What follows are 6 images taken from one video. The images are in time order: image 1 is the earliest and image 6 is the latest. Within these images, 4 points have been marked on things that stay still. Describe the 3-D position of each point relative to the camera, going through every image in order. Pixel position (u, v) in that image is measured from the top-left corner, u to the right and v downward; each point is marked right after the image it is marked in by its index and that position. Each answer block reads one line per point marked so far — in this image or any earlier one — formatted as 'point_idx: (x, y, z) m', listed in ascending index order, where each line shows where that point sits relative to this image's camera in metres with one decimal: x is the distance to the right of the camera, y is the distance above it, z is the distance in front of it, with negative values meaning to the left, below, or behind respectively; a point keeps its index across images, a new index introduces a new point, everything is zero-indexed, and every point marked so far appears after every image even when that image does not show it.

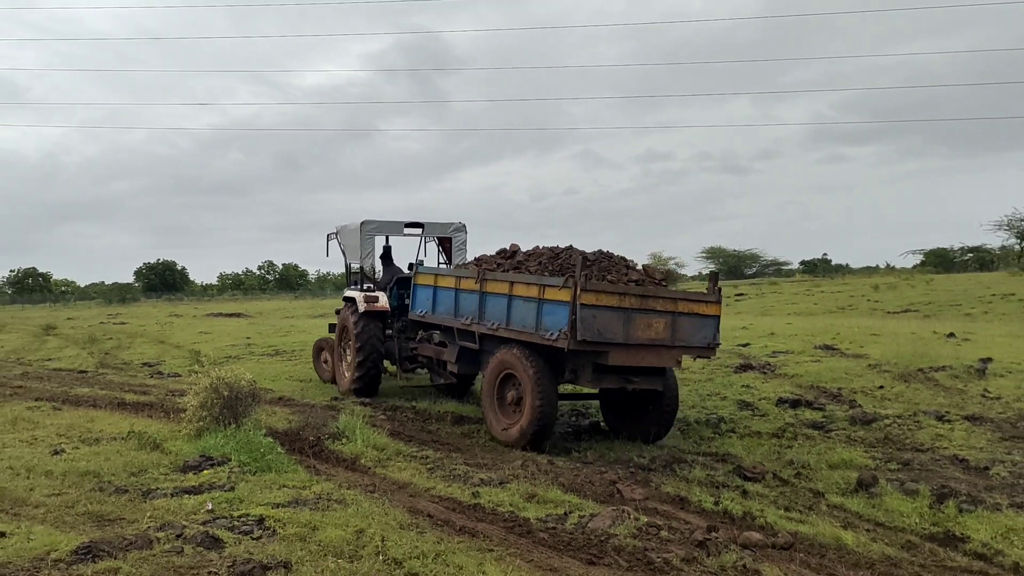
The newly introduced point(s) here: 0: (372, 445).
0: (-1.4, -1.5, +10.1) m
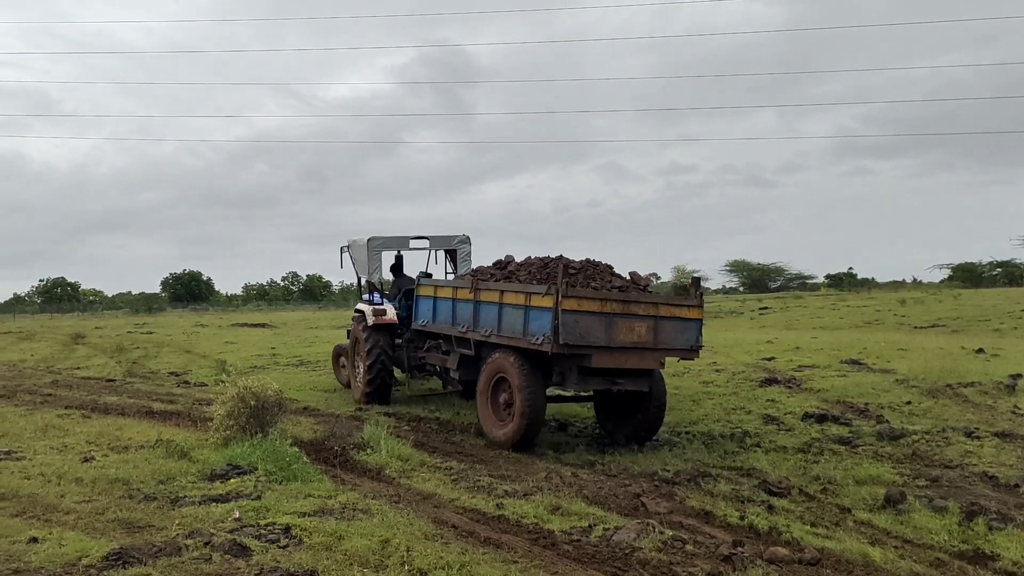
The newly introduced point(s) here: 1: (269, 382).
0: (-1.1, -1.6, +10.2) m
1: (-2.5, -1.0, +10.8) m
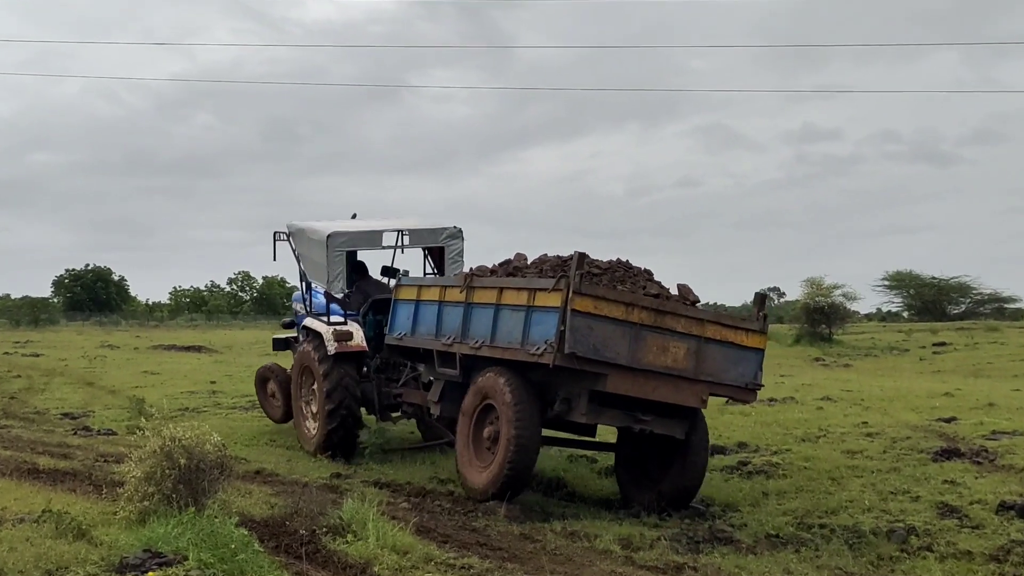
0: (-0.8, -1.7, +6.8) m
1: (-2.1, -1.0, +7.4) m
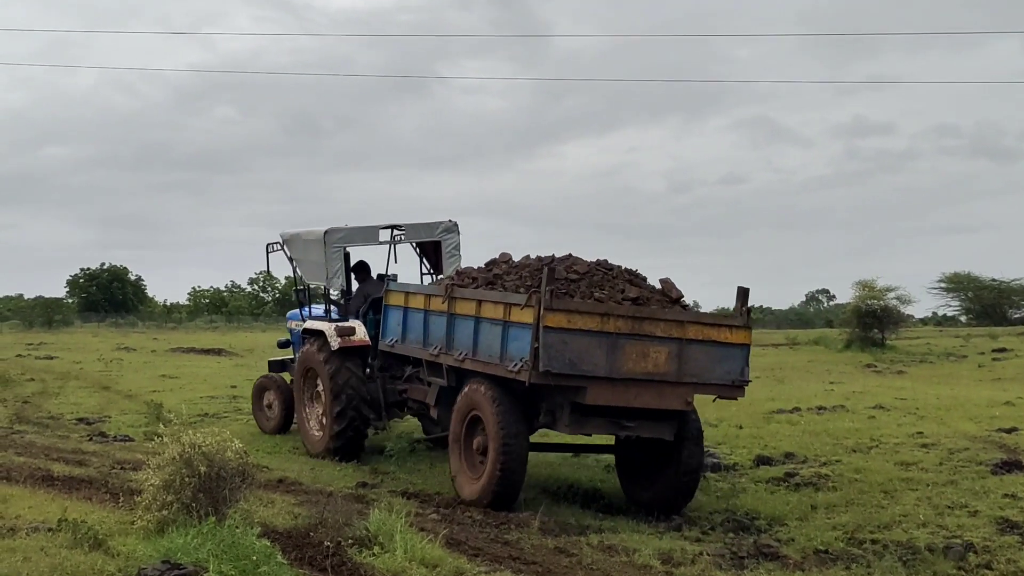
0: (-0.6, -1.7, +6.5) m
1: (-1.9, -1.0, +7.1) m
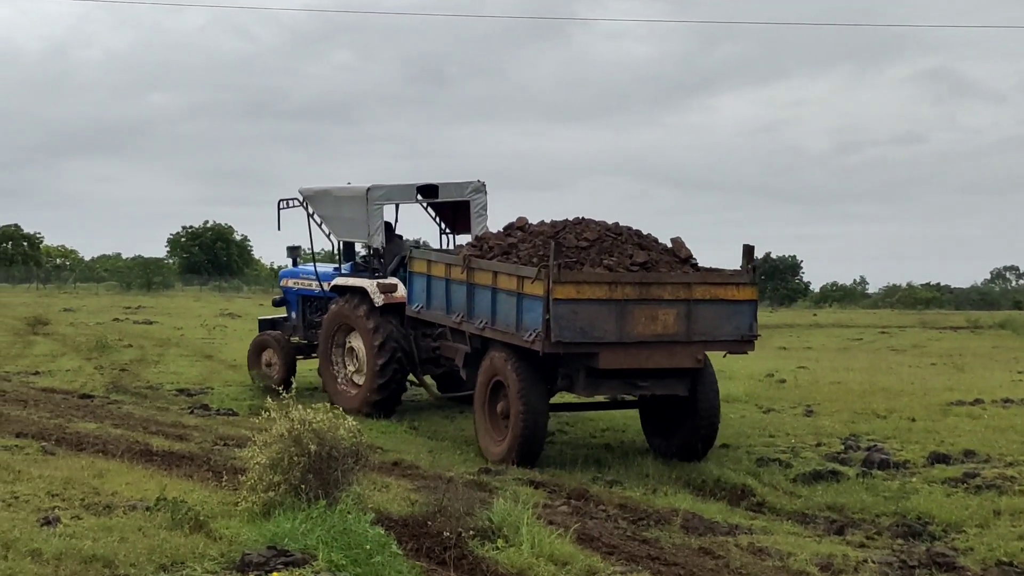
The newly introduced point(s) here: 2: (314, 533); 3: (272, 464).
0: (+0.2, -1.5, +5.9) m
1: (-1.1, -0.8, +6.5) m
2: (-1.1, -1.4, +6.0) m
3: (-1.5, -1.1, +6.4) m
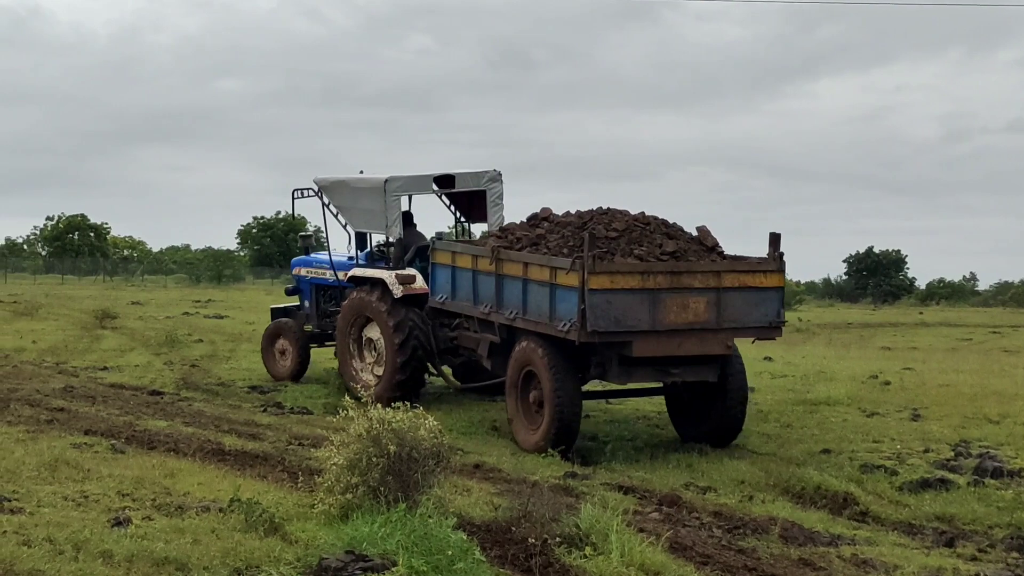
0: (+0.7, -1.5, +5.6) m
1: (-0.5, -0.8, +6.3) m
2: (-0.6, -1.4, +5.8) m
3: (-1.0, -1.0, +6.1) m
